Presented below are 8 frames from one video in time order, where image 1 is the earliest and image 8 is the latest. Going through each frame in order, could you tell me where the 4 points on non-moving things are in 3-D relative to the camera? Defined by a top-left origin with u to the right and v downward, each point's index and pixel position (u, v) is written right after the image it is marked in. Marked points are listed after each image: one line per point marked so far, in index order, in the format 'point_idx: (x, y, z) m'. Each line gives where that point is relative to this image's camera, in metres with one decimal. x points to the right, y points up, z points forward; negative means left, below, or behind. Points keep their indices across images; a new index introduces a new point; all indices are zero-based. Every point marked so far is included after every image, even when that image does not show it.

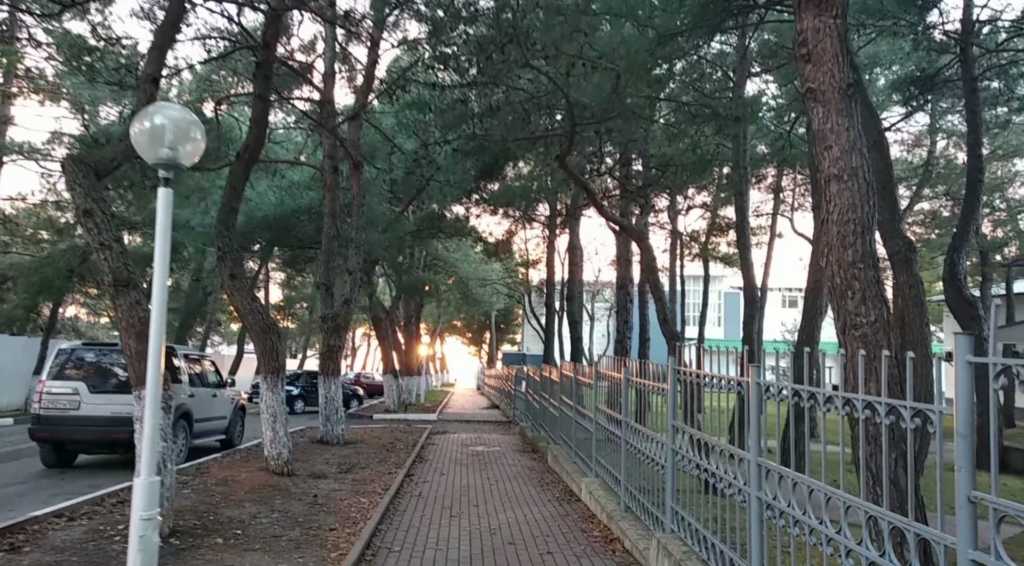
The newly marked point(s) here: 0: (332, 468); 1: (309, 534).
0: (-2.6, -2.6, +11.4) m
1: (-1.8, -2.2, +7.0) m
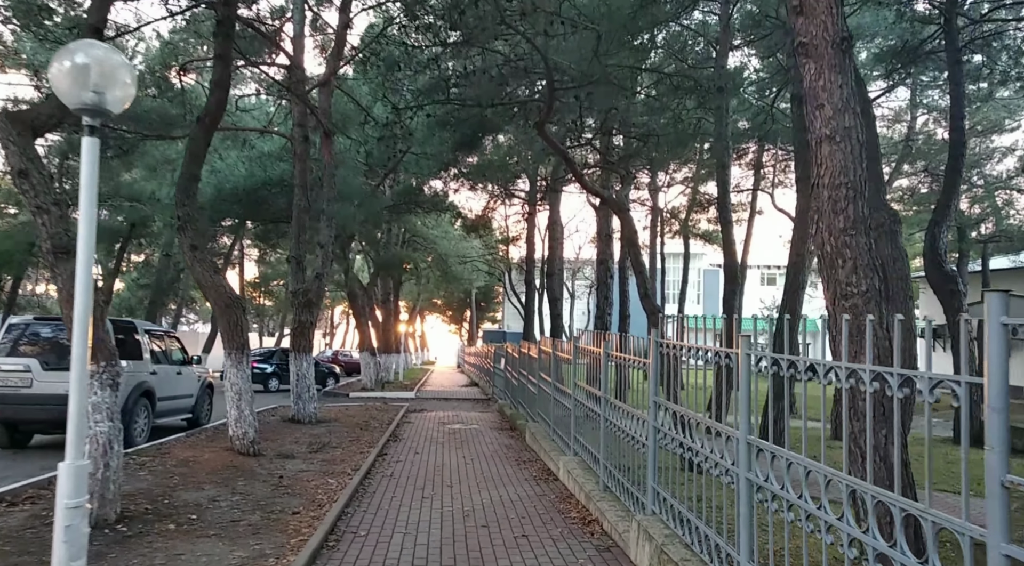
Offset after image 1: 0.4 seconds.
0: (-2.9, -2.3, +11.0) m
1: (-2.0, -2.0, +6.6) m
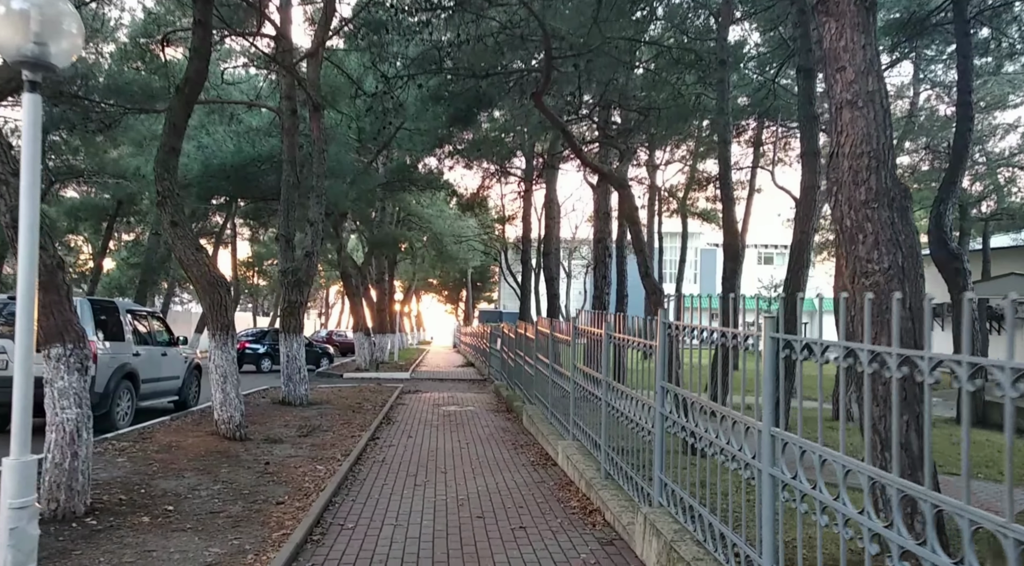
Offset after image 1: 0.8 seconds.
0: (-2.9, -2.0, +10.6) m
1: (-2.0, -1.8, +6.2) m
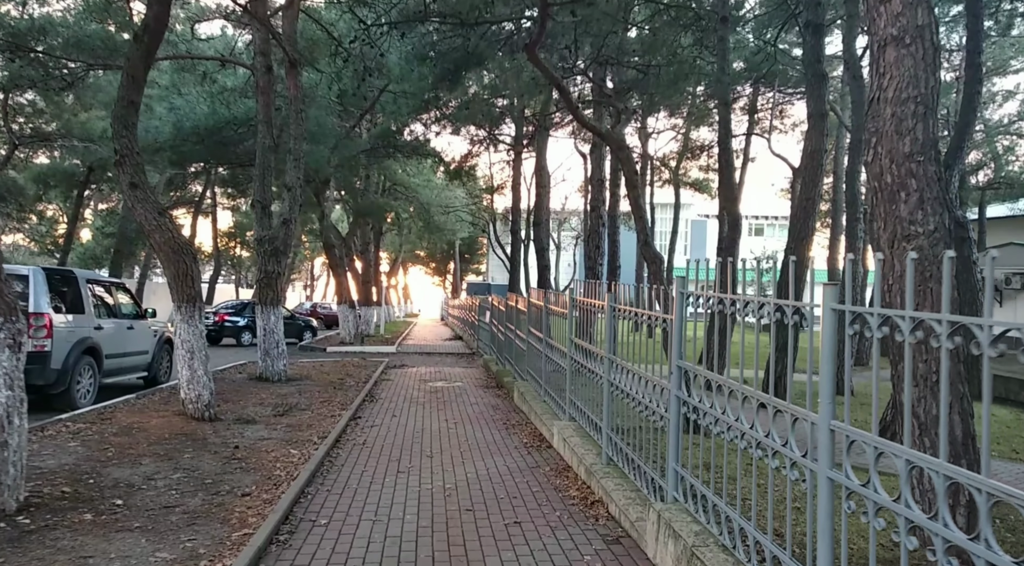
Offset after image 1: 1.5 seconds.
0: (-3.0, -1.6, +9.9) m
1: (-2.1, -1.5, +5.5) m
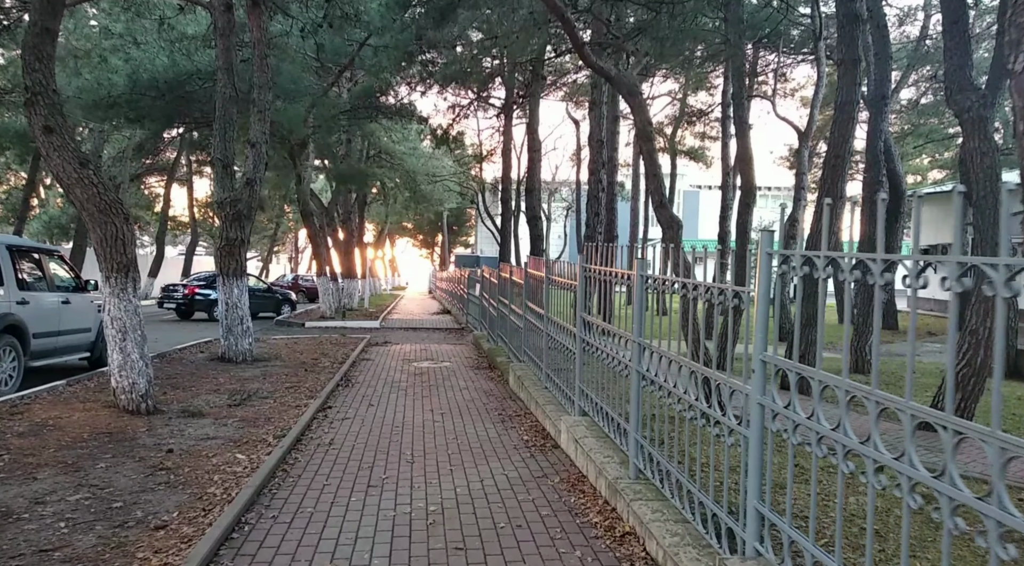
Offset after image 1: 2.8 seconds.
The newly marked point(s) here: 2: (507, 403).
0: (-3.1, -1.2, +8.4) m
1: (-2.0, -1.3, +4.1) m
2: (-0.1, -1.3, +9.0) m
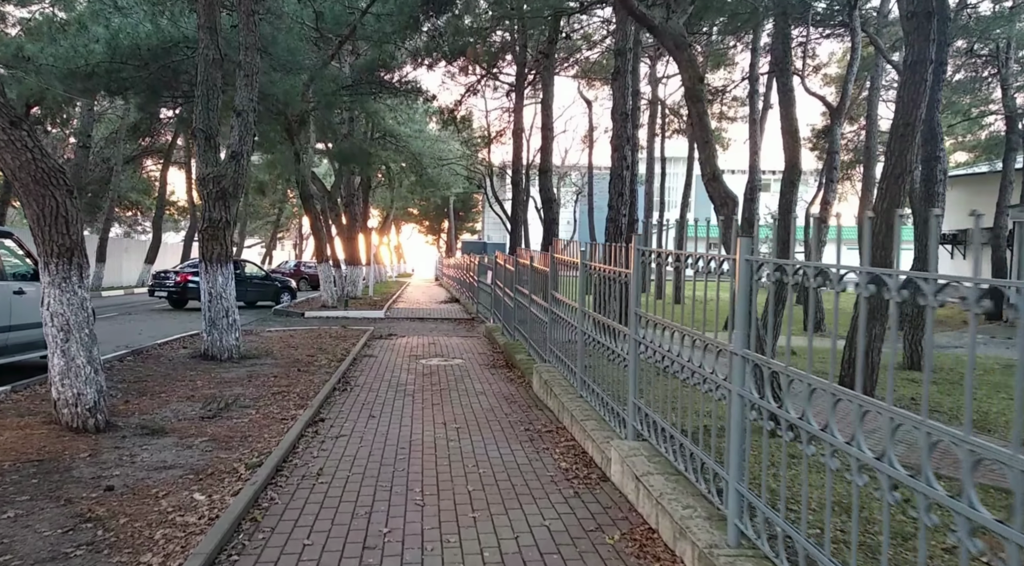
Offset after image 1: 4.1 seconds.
0: (-2.8, -1.1, +7.0) m
1: (-1.8, -1.3, +2.7) m
2: (+0.2, -1.2, +7.6) m
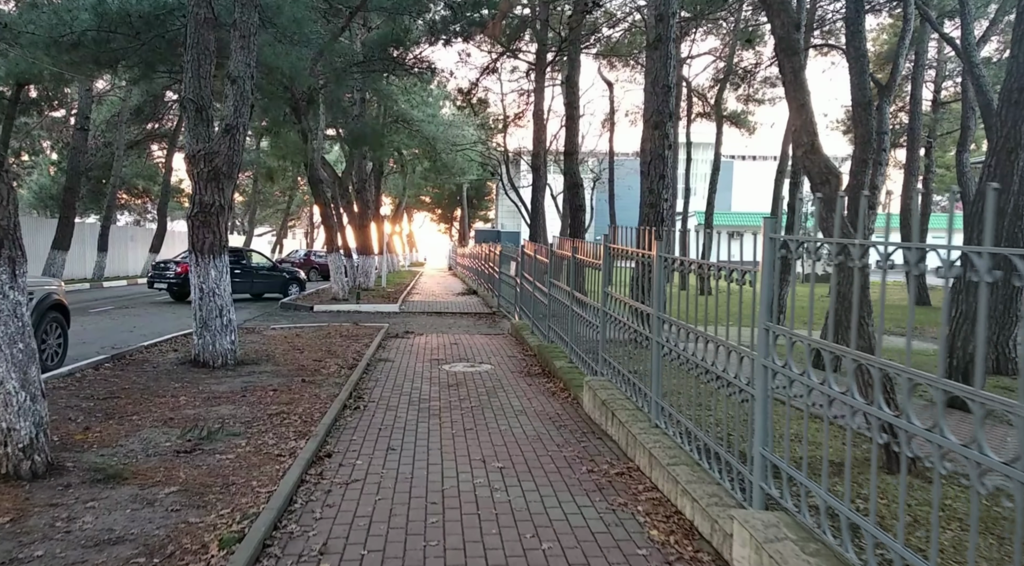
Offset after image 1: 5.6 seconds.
0: (-2.4, -1.1, +5.6) m
1: (-1.5, -1.3, +1.3) m
2: (+0.6, -1.2, +6.1) m
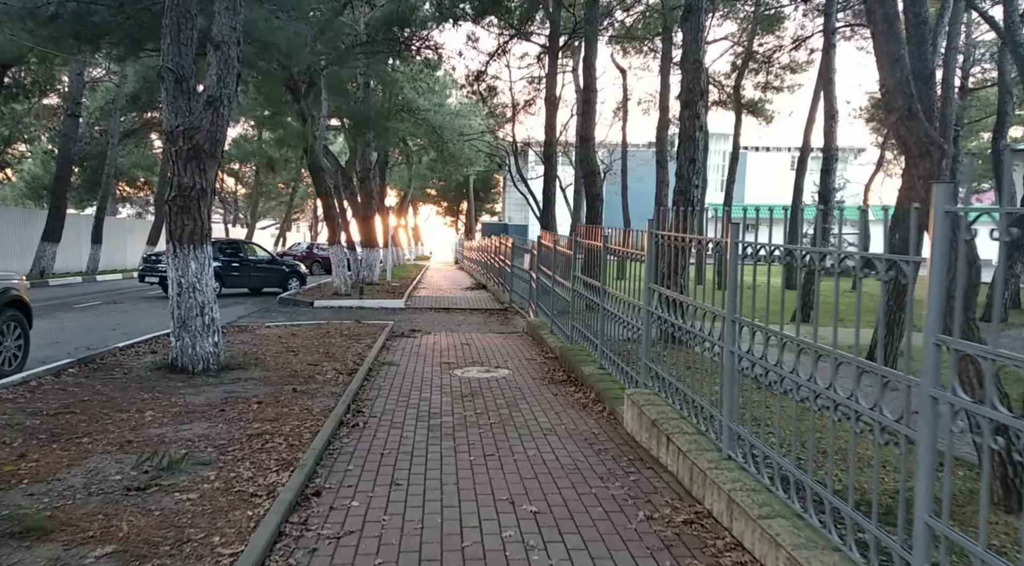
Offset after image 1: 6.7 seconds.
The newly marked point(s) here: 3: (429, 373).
0: (-2.3, -1.1, +4.5) m
1: (-1.3, -1.3, +0.1) m
2: (+0.8, -1.2, +5.0) m
3: (-1.0, -1.0, +8.7) m
